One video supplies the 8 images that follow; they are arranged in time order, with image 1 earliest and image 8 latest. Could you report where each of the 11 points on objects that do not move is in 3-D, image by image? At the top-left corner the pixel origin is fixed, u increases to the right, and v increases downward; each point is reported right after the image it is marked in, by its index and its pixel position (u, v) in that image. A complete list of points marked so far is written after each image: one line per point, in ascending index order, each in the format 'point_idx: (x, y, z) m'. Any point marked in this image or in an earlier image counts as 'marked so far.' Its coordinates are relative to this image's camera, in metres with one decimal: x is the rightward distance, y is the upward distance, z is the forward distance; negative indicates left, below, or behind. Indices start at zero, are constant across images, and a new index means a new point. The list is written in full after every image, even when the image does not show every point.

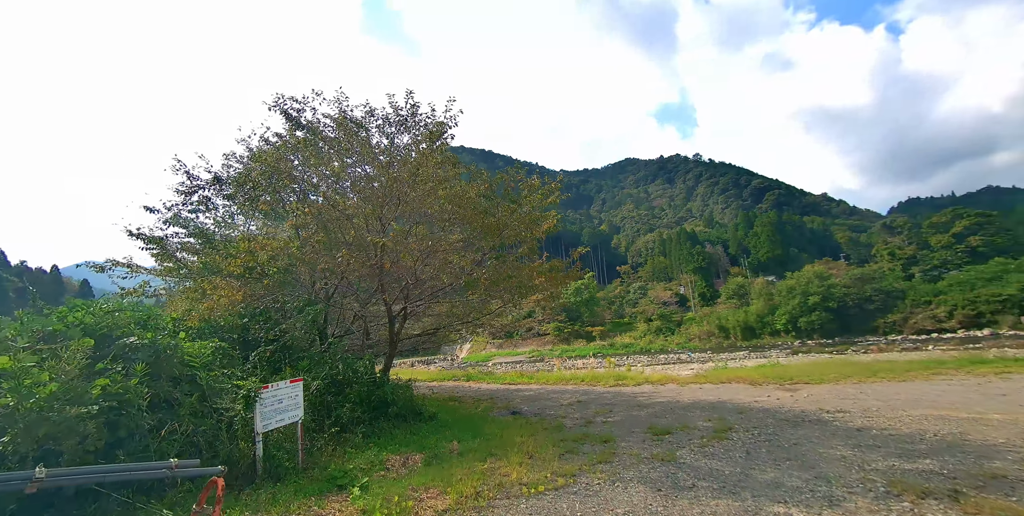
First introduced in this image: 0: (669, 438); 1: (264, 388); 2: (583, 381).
0: (+3.0, -3.5, +8.4) m
1: (-3.7, -1.9, +6.5) m
2: (+3.1, -5.5, +19.6) m
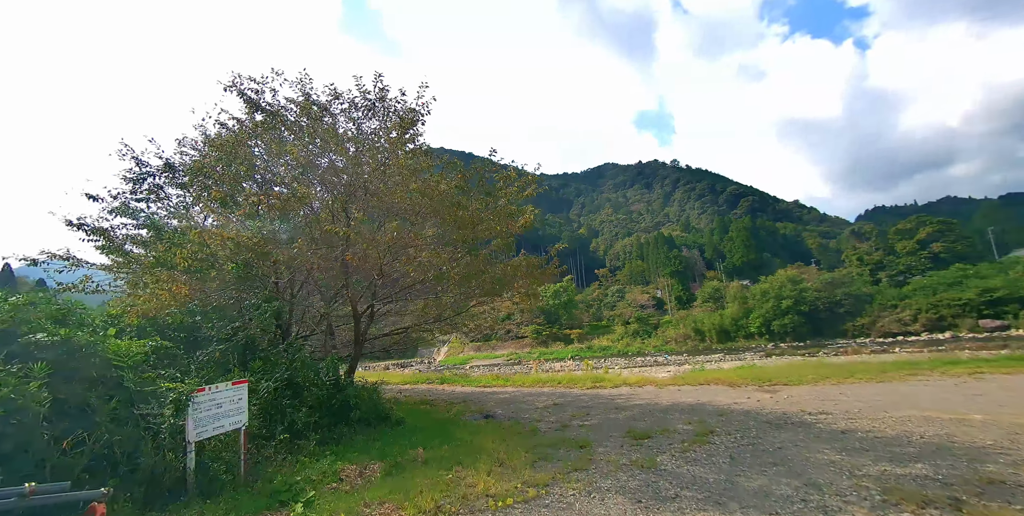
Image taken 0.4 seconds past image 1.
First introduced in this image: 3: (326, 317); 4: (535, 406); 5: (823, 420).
0: (+2.5, -3.4, +7.9) m
1: (-4.1, -1.7, +5.7) m
2: (+2.0, -5.5, +19.2) m
3: (-5.7, -1.8, +13.2) m
4: (+0.8, -4.6, +13.6) m
5: (+5.9, -3.1, +8.3) m
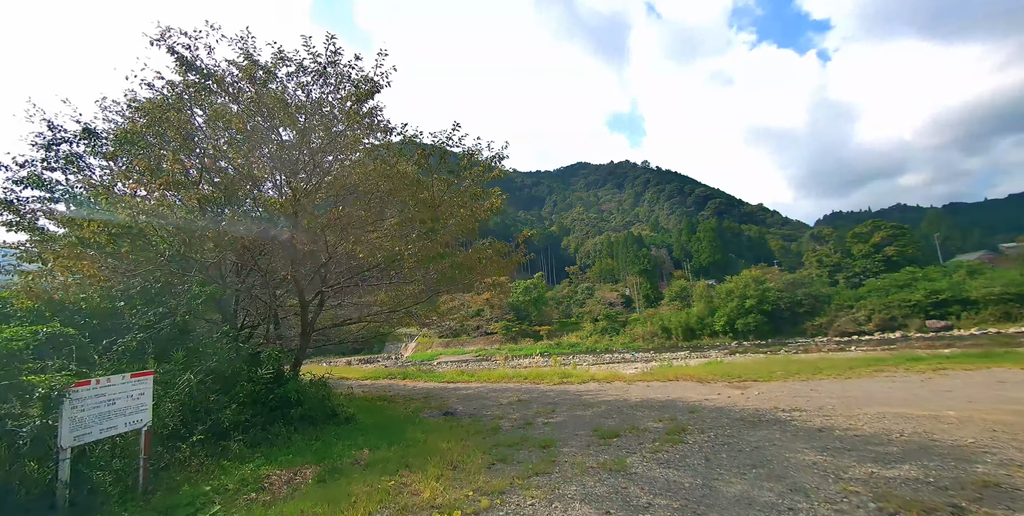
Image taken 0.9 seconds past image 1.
0: (+1.8, -3.1, +7.3) m
1: (-4.6, -1.4, +4.7) m
2: (+0.6, -5.1, +18.5) m
3: (-6.7, -1.3, +12.1) m
4: (-0.3, -4.2, +12.9) m
5: (+5.2, -2.9, +7.9) m
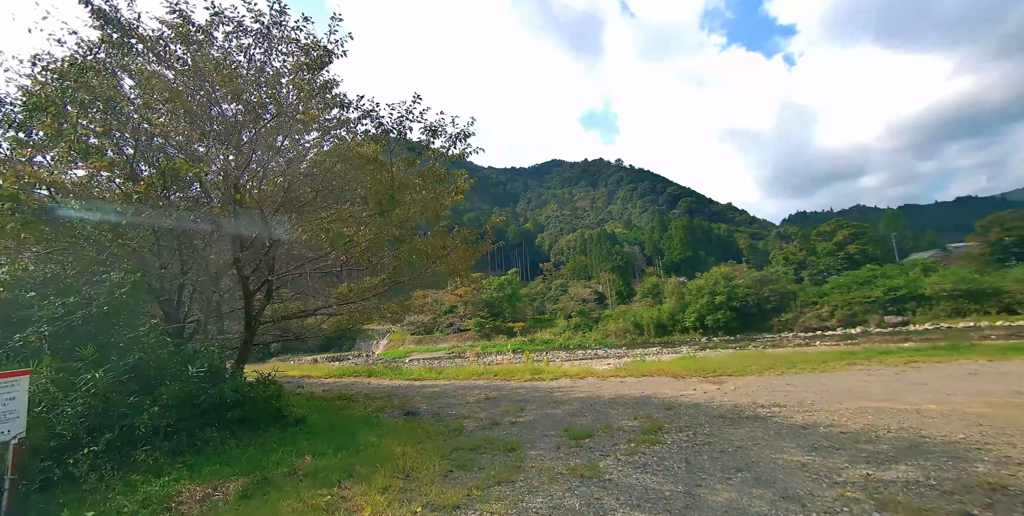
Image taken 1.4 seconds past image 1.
0: (+1.2, -2.8, +6.7) m
1: (-5.0, -1.1, +3.7) m
2: (-0.7, -4.8, +17.8) m
3: (-7.5, -1.0, +10.9) m
4: (-1.2, -4.0, +12.2) m
5: (+4.5, -2.7, +7.5) m
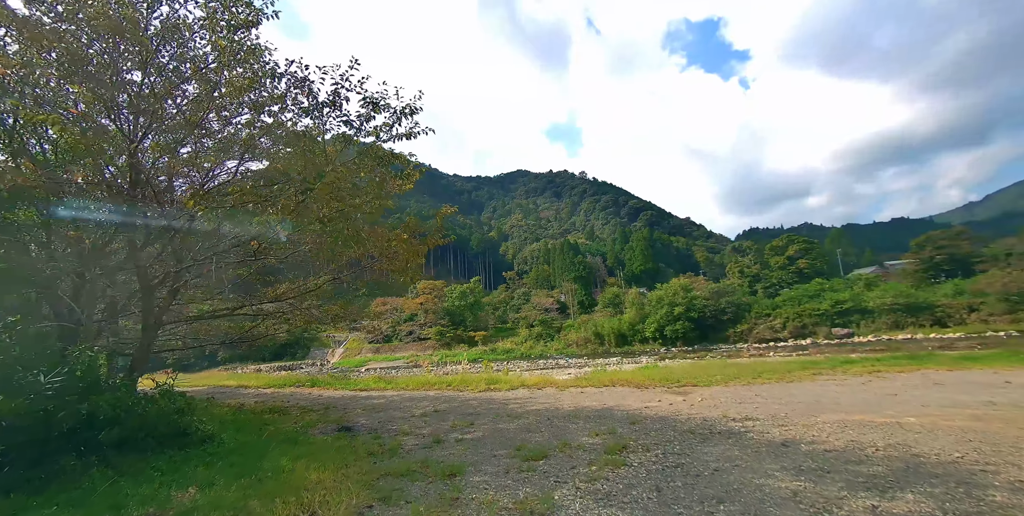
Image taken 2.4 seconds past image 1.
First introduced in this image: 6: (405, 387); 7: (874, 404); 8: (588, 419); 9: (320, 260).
0: (+0.4, -2.7, +5.7) m
1: (-5.5, -0.7, +2.2) m
2: (-2.4, -4.9, +16.6) m
3: (-8.6, -0.7, +9.3) m
4: (-2.5, -3.9, +10.9) m
5: (+3.7, -2.6, +6.7) m
6: (-4.3, -5.2, +17.7) m
7: (+6.5, -2.6, +7.8) m
8: (+1.5, -3.1, +8.5) m
9: (-4.6, -0.3, +10.5) m
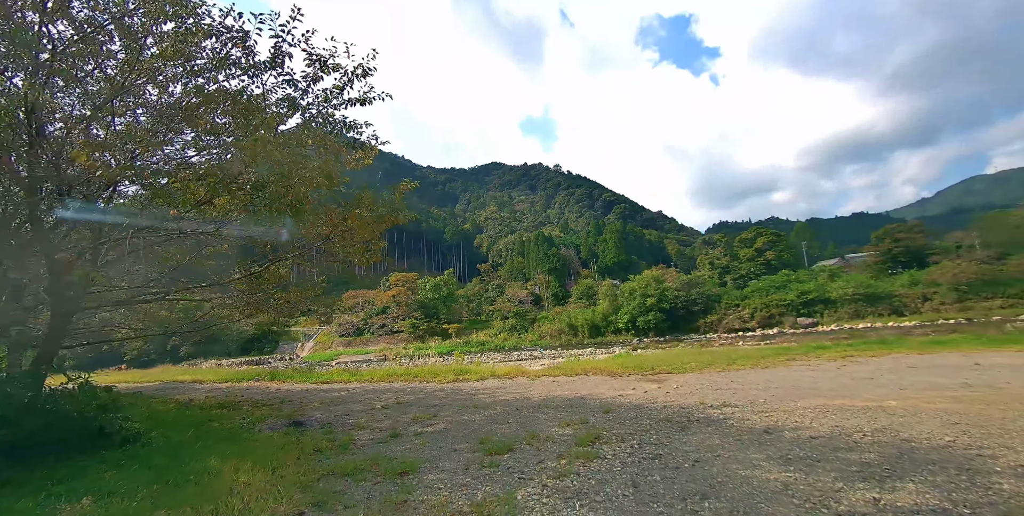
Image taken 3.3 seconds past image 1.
0: (0.0, -2.4, +5.1) m
1: (-5.7, -0.4, +1.3) m
2: (-3.5, -4.3, +15.9) m
3: (-9.2, -0.3, +8.1) m
4: (-3.2, -3.4, +10.2) m
5: (+3.2, -2.3, +6.3) m
6: (-5.5, -4.7, +16.9) m
7: (+5.9, -2.3, +7.6) m
8: (+0.9, -2.8, +8.0) m
9: (-5.3, +0.2, +9.6) m
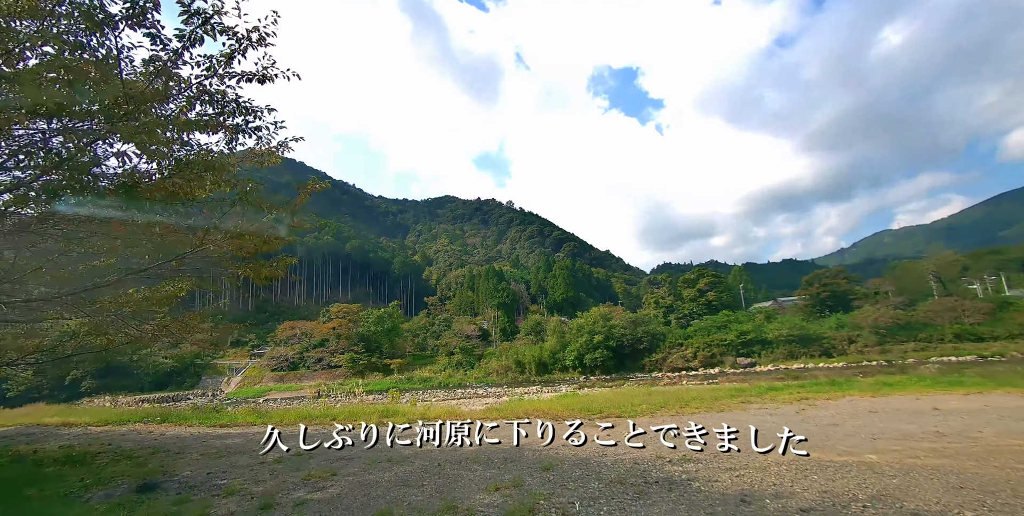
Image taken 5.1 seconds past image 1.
0: (-0.9, -2.4, +3.6) m
1: (-6.1, 0.0, -0.6) m
2: (-5.6, -5.1, +13.7) m
3: (-10.3, -0.2, +5.7) m
4: (-4.7, -3.8, +8.2) m
5: (+2.2, -2.6, +5.2) m
6: (-7.7, -5.5, +14.5) m
7: (+4.7, -2.8, +6.7) m
8: (-0.3, -3.1, +6.5) m
9: (-6.6, 0.0, +7.6) m
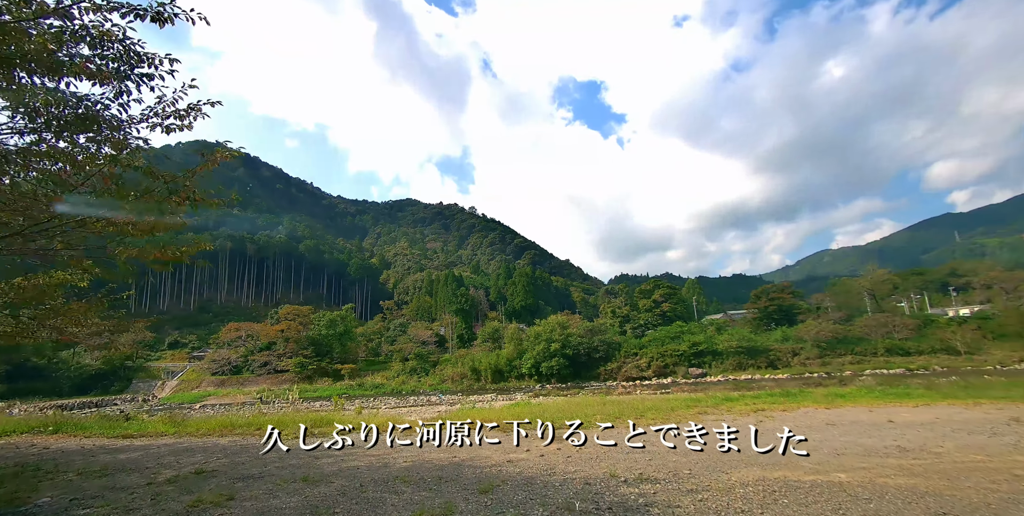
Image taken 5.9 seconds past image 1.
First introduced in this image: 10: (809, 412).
0: (-1.4, -2.2, +2.7) m
1: (-6.1, +0.5, -2.0) m
2: (-7.1, -4.8, +12.3) m
3: (-10.9, +0.3, +4.0) m
4: (-5.7, -3.5, +6.9) m
5: (+1.5, -2.5, +4.5) m
6: (-9.3, -5.1, +12.8) m
7: (+3.9, -2.8, +6.2) m
8: (-1.2, -2.9, +5.6) m
9: (-7.4, +0.3, +6.2) m
10: (+6.3, -3.3, +9.3) m
